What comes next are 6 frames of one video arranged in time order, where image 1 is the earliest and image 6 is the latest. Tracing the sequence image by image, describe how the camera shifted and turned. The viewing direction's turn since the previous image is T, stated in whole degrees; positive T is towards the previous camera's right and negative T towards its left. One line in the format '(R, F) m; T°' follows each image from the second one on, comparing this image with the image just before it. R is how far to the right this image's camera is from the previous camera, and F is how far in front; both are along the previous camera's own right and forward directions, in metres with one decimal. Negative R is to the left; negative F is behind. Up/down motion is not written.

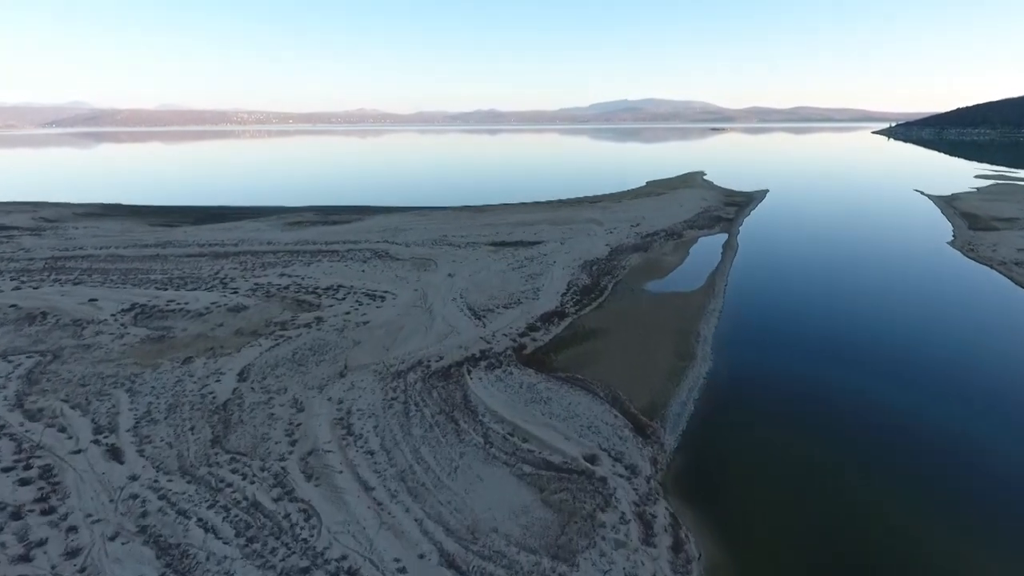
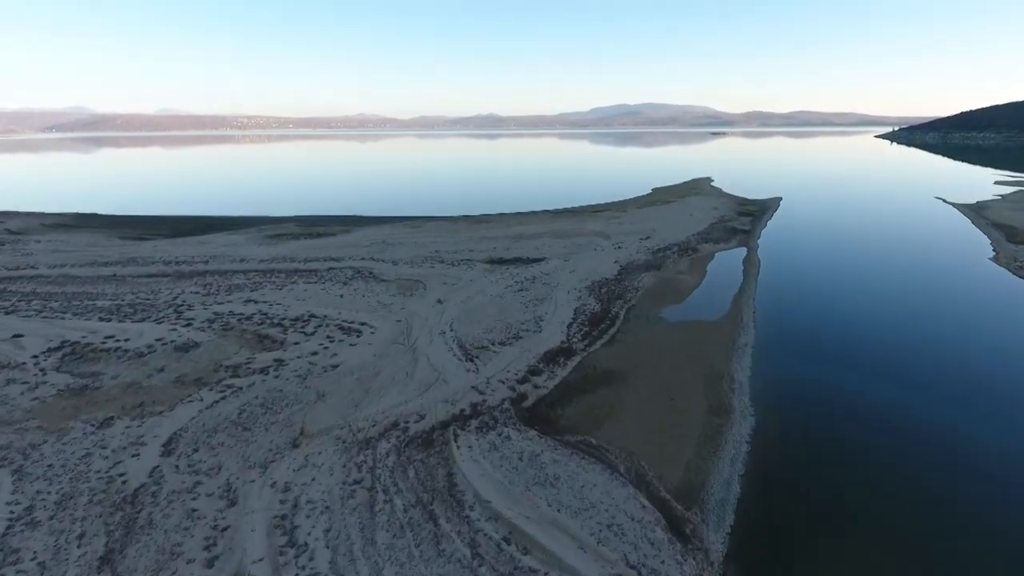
(0.0, +2.0) m; 0°
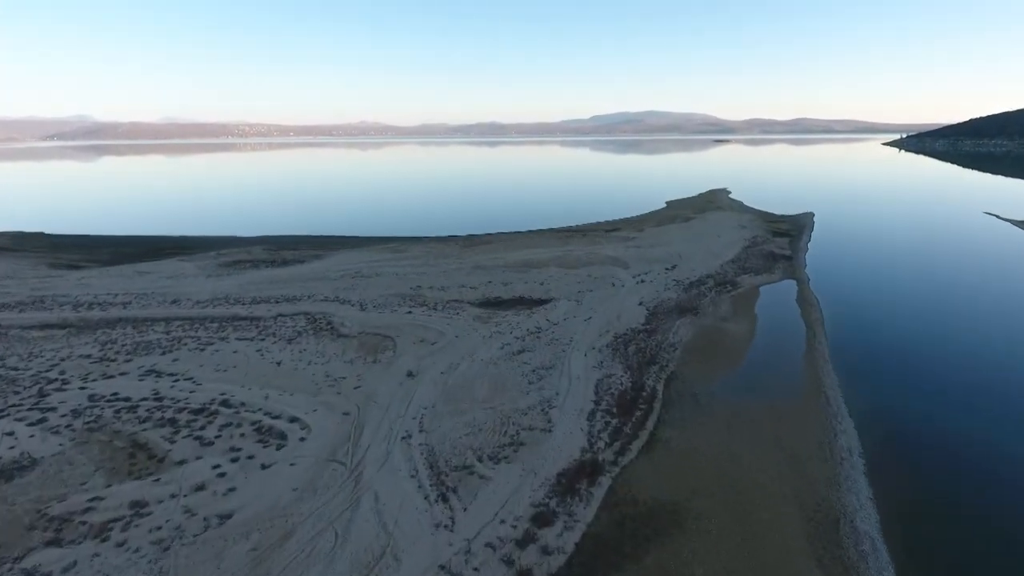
(+0.1, +3.8) m; 0°
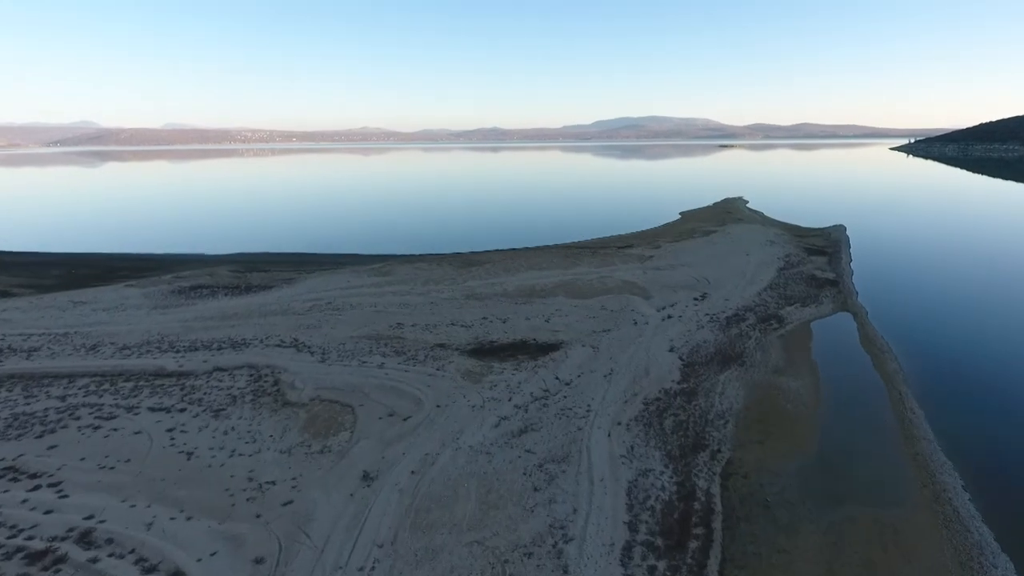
(0.0, +3.0) m; 0°
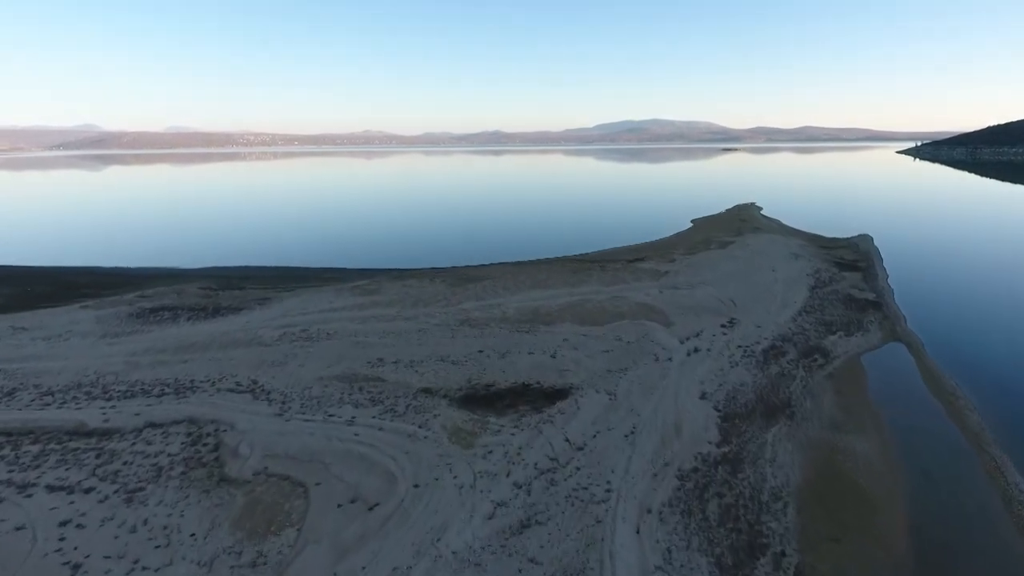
(0.0, +2.0) m; 0°
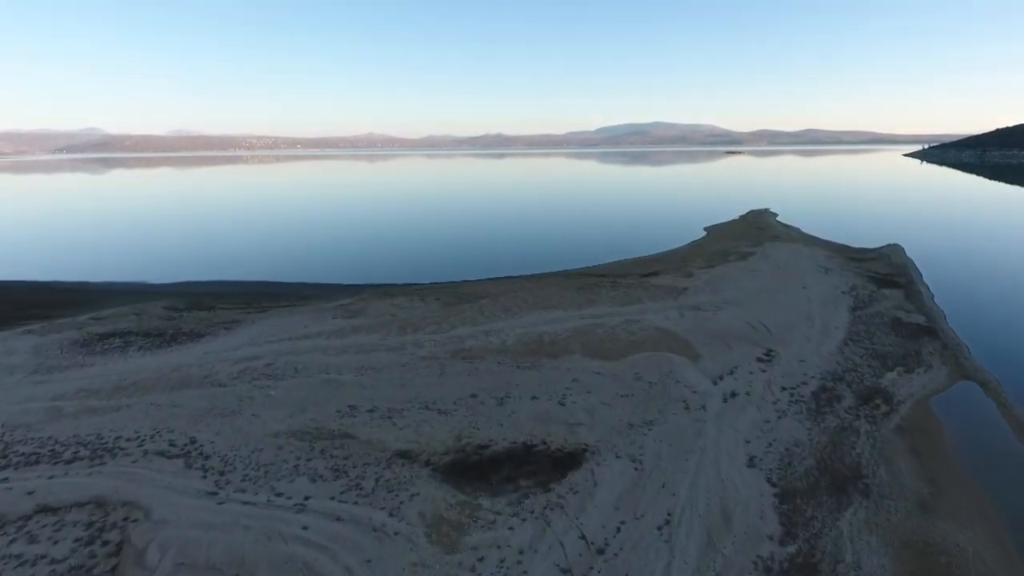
(0.0, +2.0) m; 0°
